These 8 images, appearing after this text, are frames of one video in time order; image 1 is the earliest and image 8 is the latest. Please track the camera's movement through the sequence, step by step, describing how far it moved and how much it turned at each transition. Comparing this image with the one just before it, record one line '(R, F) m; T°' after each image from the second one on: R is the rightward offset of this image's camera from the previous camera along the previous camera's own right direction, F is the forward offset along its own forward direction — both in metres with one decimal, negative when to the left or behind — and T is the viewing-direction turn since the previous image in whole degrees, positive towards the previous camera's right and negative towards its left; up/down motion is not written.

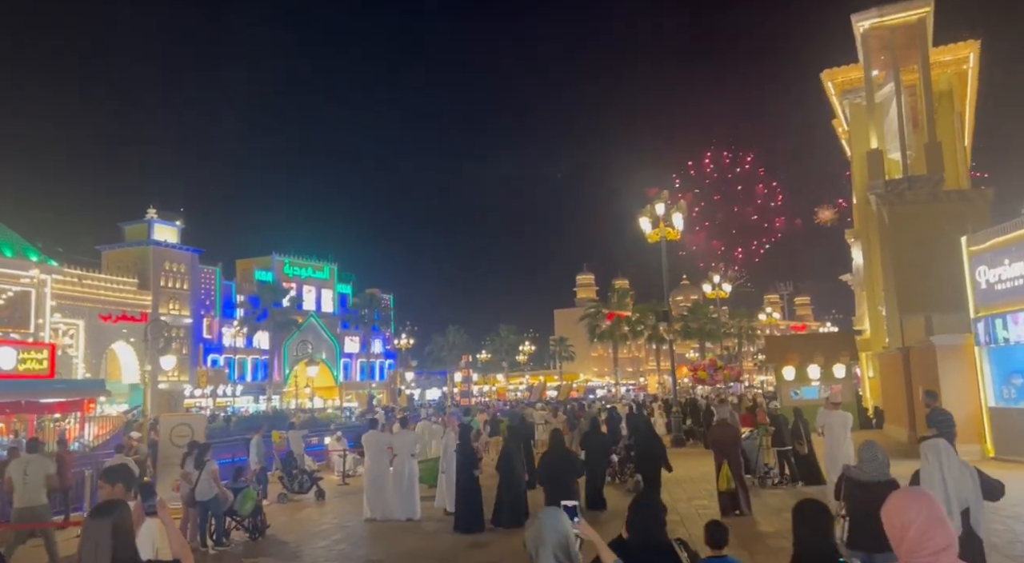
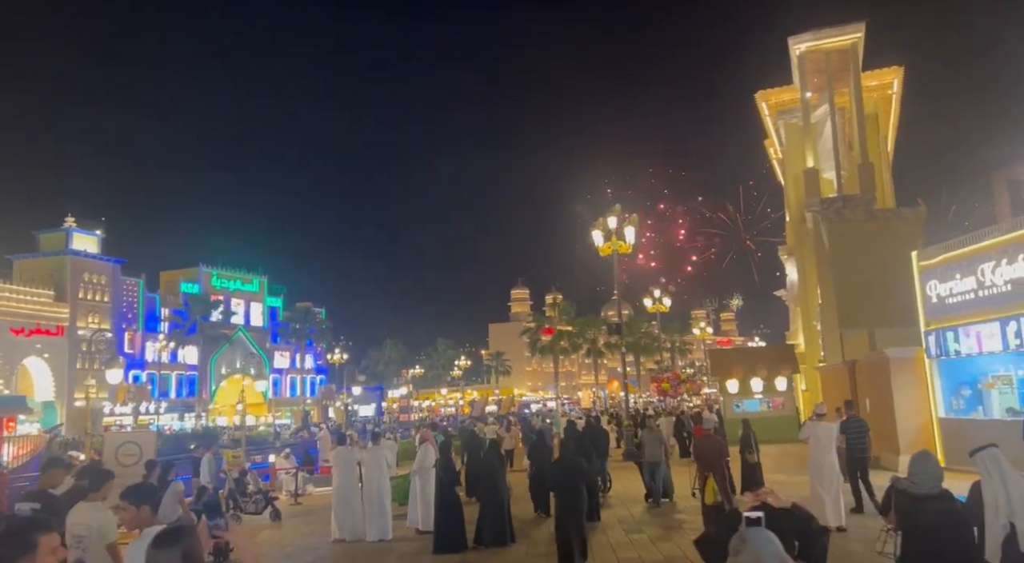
(-0.6, +0.4) m; +5°
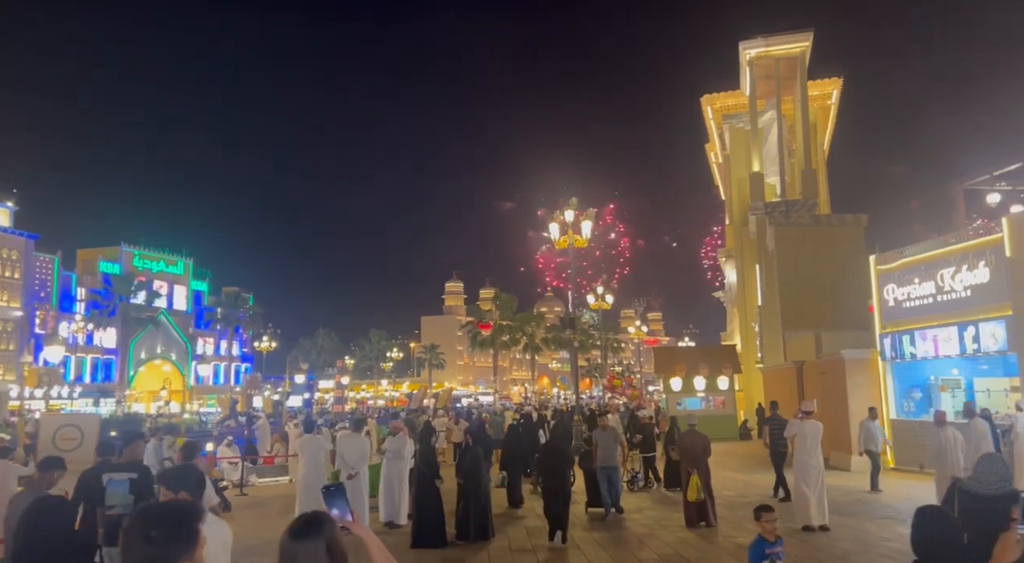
(-0.7, +0.5) m; +5°
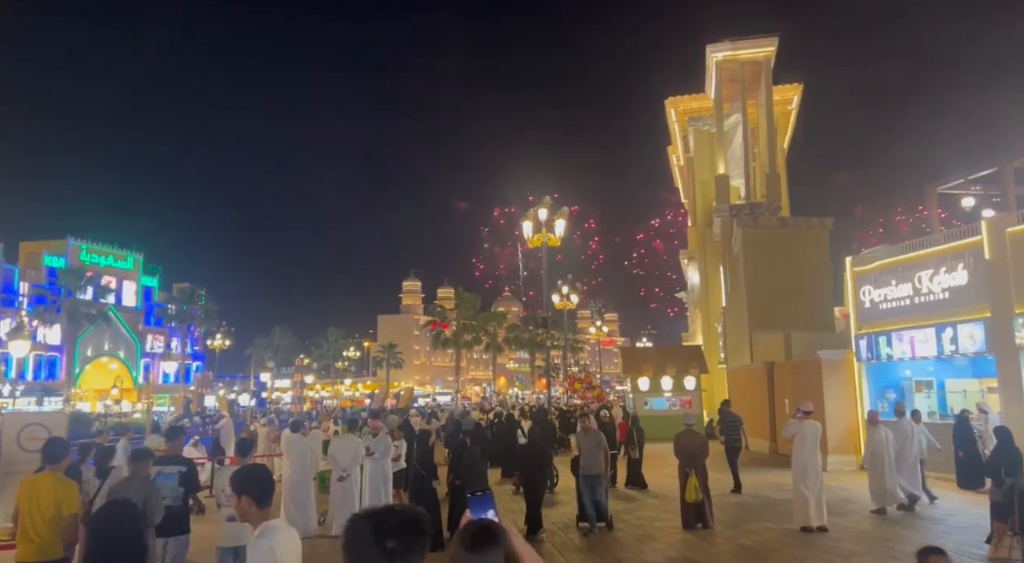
(-0.5, +0.3) m; +3°
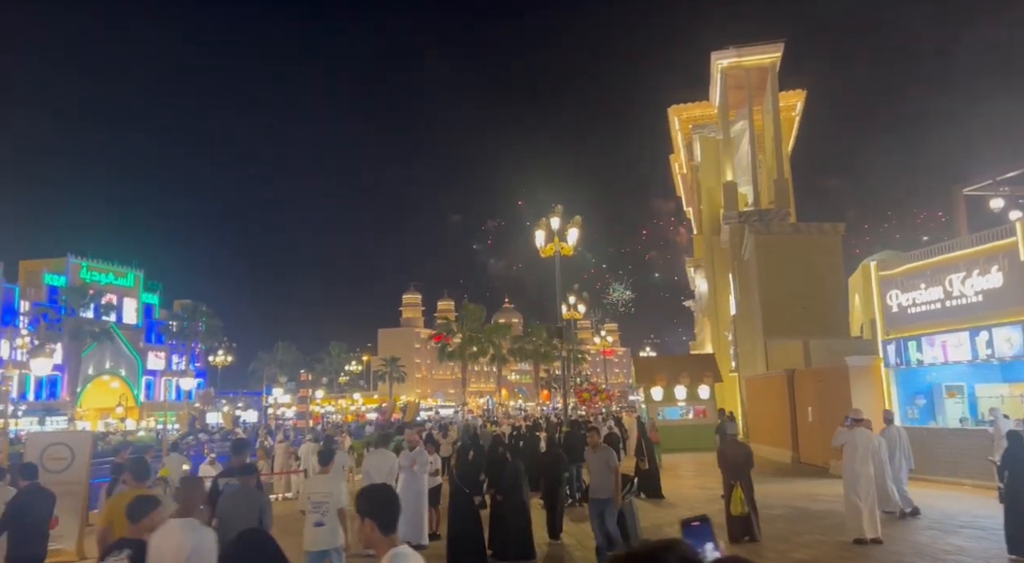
(-0.5, +0.2) m; 0°
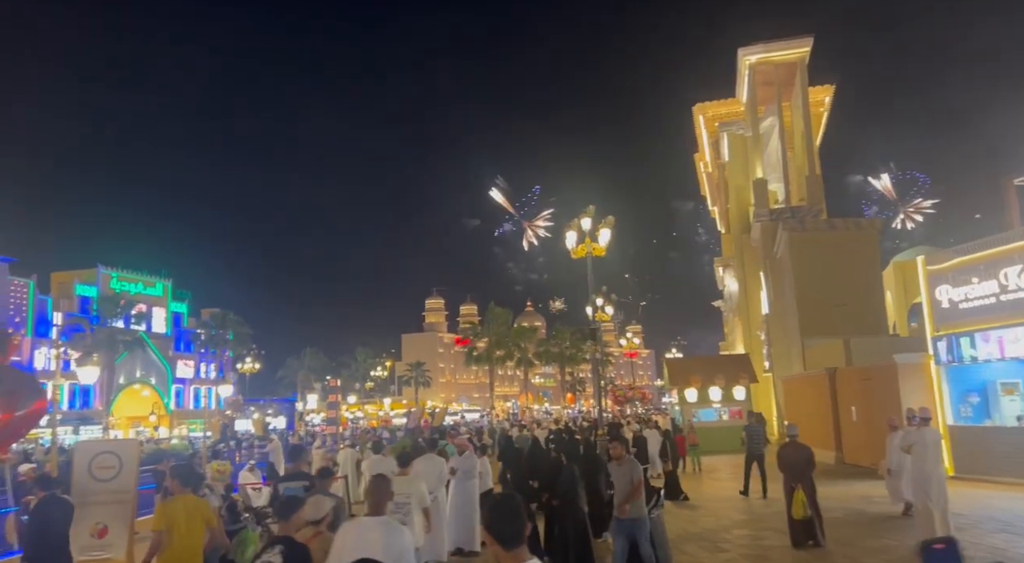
(-0.3, +0.2) m; -2°
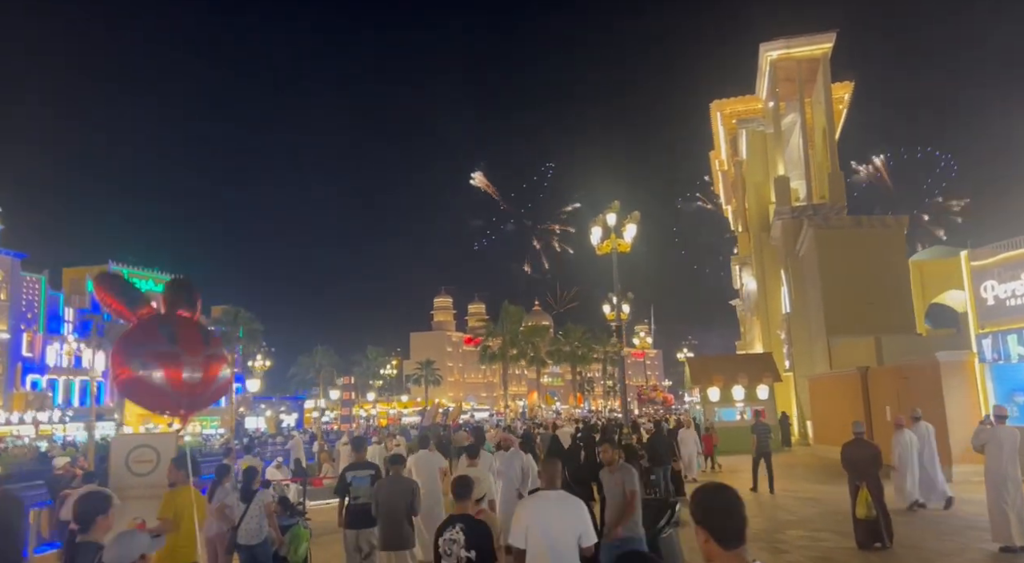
(-0.5, +0.3) m; -1°
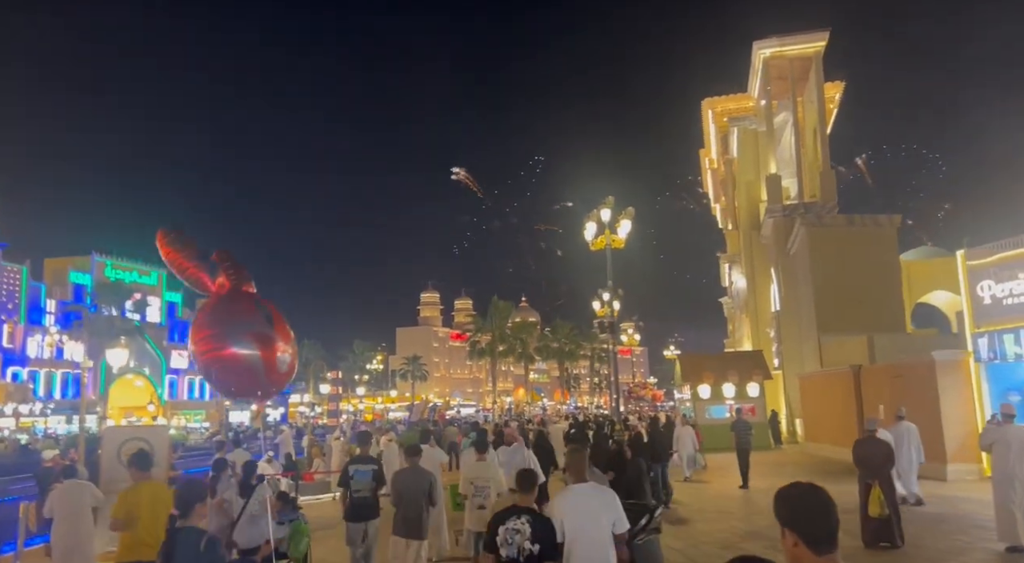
(-0.2, +0.2) m; +1°
